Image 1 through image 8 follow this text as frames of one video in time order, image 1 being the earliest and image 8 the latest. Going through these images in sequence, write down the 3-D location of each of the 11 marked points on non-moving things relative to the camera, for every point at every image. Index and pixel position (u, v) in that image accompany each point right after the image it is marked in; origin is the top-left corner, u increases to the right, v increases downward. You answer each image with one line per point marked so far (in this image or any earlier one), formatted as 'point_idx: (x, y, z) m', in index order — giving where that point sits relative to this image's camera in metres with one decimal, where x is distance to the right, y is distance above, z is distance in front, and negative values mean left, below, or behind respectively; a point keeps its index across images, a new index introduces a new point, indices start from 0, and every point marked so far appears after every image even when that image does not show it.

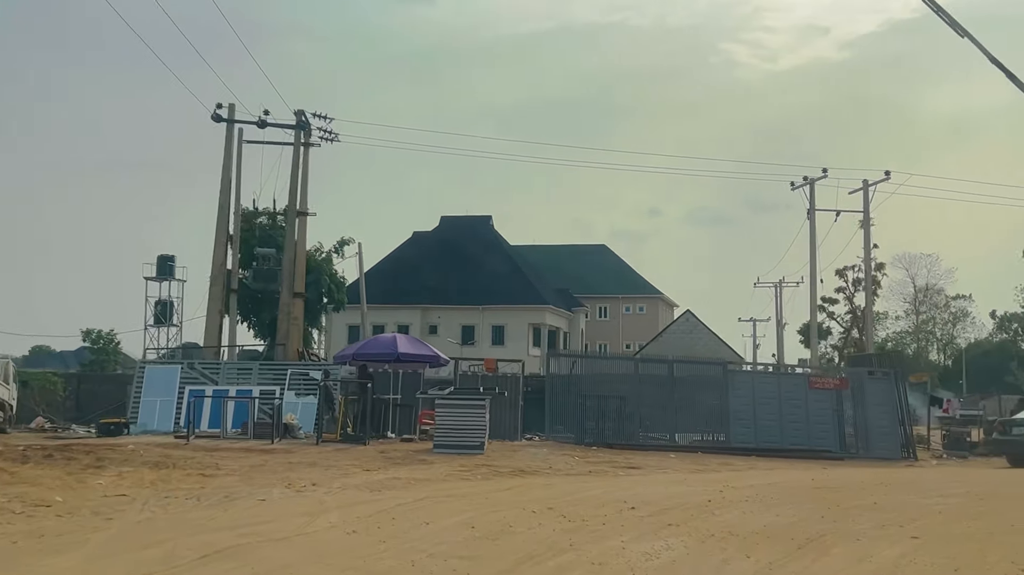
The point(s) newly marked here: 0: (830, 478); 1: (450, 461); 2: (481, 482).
0: (+5.6, -3.3, +17.2) m
1: (-1.2, -3.3, +18.5) m
2: (-0.5, -3.0, +14.9) m
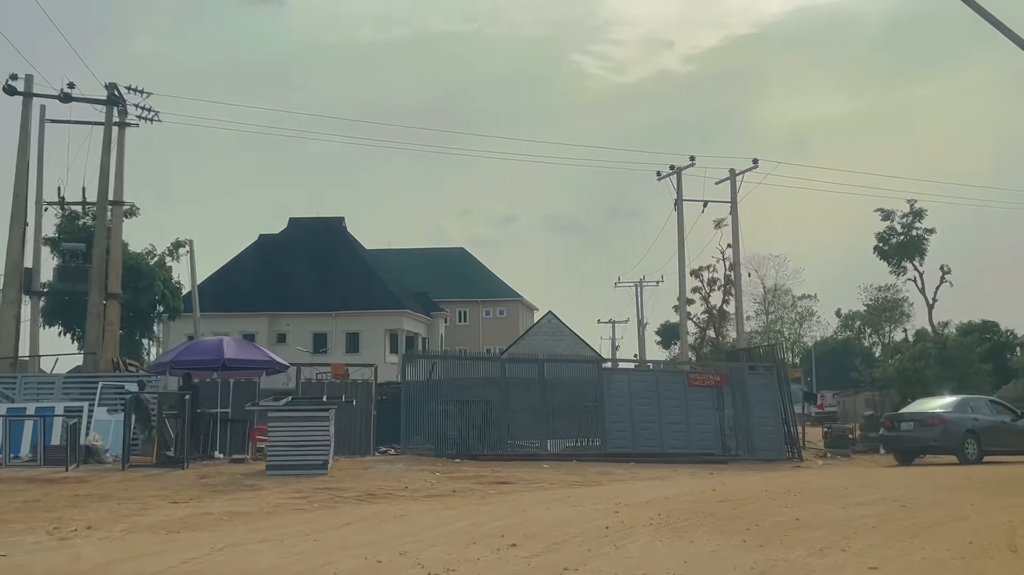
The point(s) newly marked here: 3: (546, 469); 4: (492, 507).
0: (+3.3, -3.0, +15.0) m
1: (-3.5, -3.1, +15.2) m
2: (-2.3, -2.7, +11.8) m
3: (+0.6, -3.4, +18.7) m
4: (-0.2, -2.6, +11.7) m
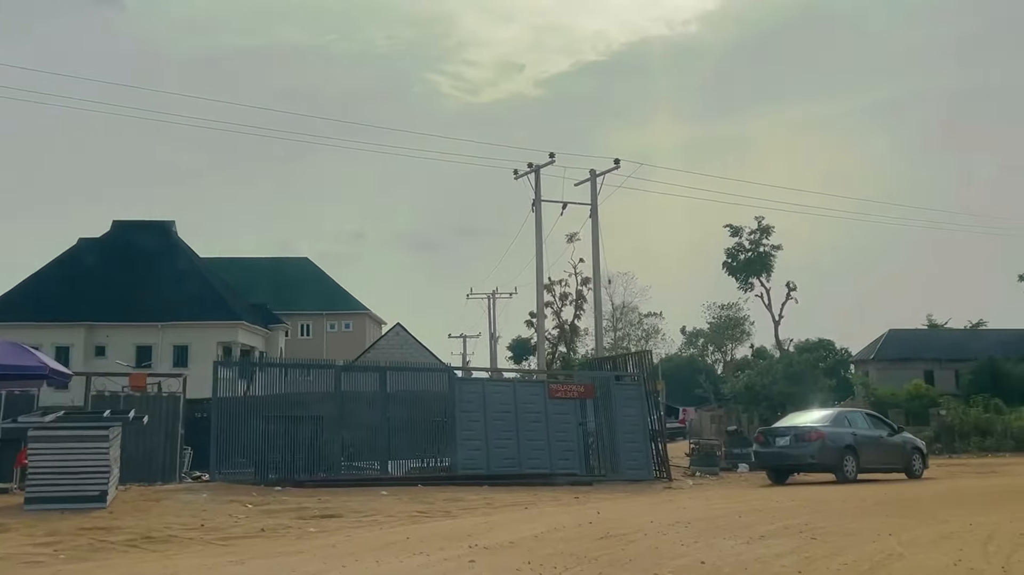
0: (+1.2, -2.9, +12.4) m
1: (-5.6, -2.8, +11.6) m
2: (-3.9, -2.4, +8.4) m
3: (-2.0, -3.3, +15.7) m
4: (-1.8, -2.4, +8.7) m
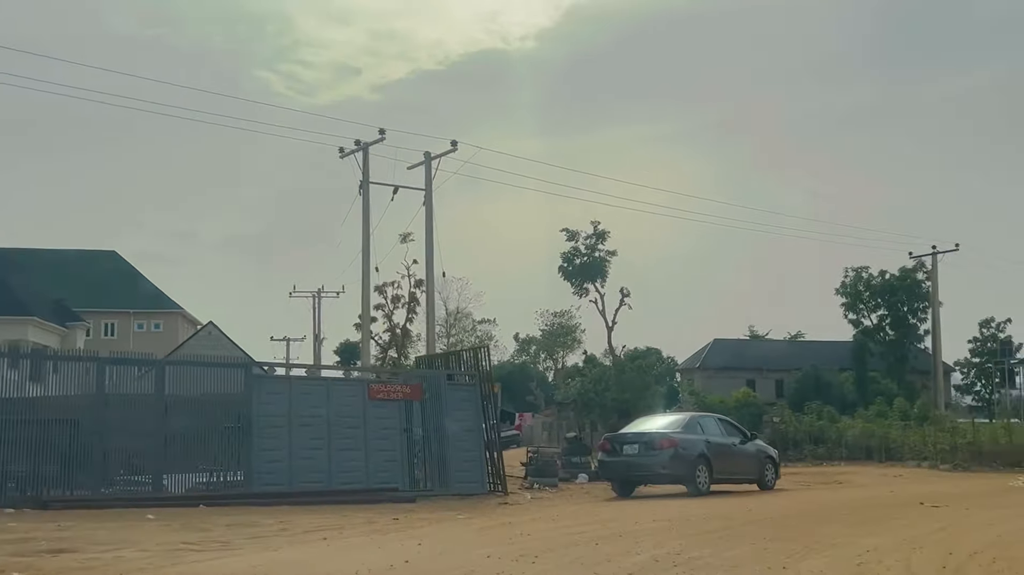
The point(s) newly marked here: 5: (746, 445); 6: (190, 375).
0: (-0.8, -2.5, +9.7) m
1: (-7.4, -2.3, +7.8) m
2: (-5.2, -2.0, +4.9) m
3: (-4.5, -2.9, +12.3) m
4: (-3.1, -1.9, +5.5) m
5: (+4.4, -3.0, +18.7) m
6: (-5.2, -1.4, +15.9) m
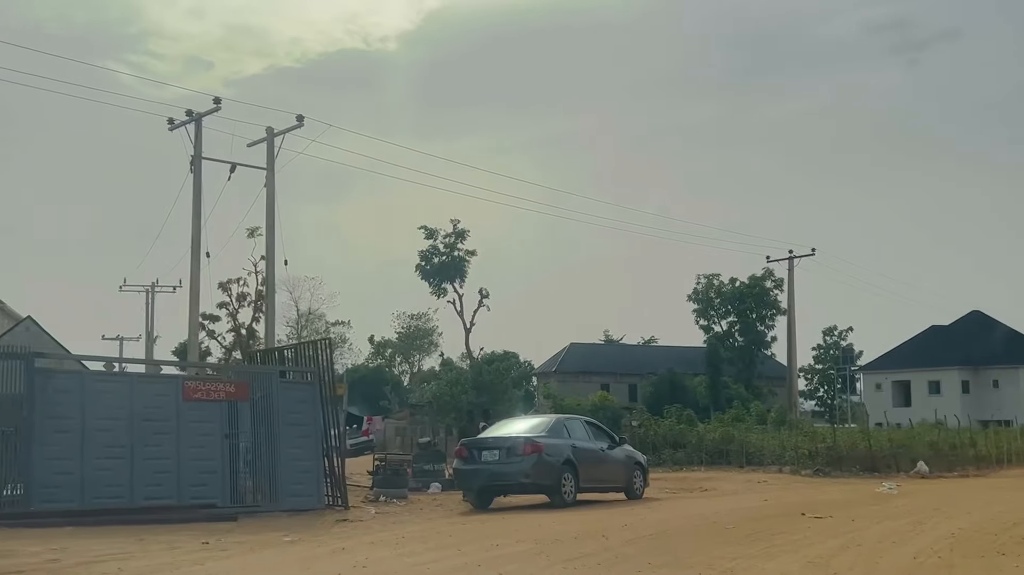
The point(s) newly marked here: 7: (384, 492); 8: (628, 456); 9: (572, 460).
0: (-2.1, -2.2, +7.4) m
1: (-8.3, -1.9, +4.6) m
2: (-5.7, -1.6, +2.0) m
3: (-6.2, -2.6, +9.5) m
4: (-3.8, -1.6, +2.9) m
5: (+1.8, -2.8, +17.1) m
6: (-7.3, -1.0, +12.9) m
7: (-2.3, -3.7, +18.1) m
8: (+2.0, -2.9, +17.2) m
9: (+1.0, -2.8, +15.9) m
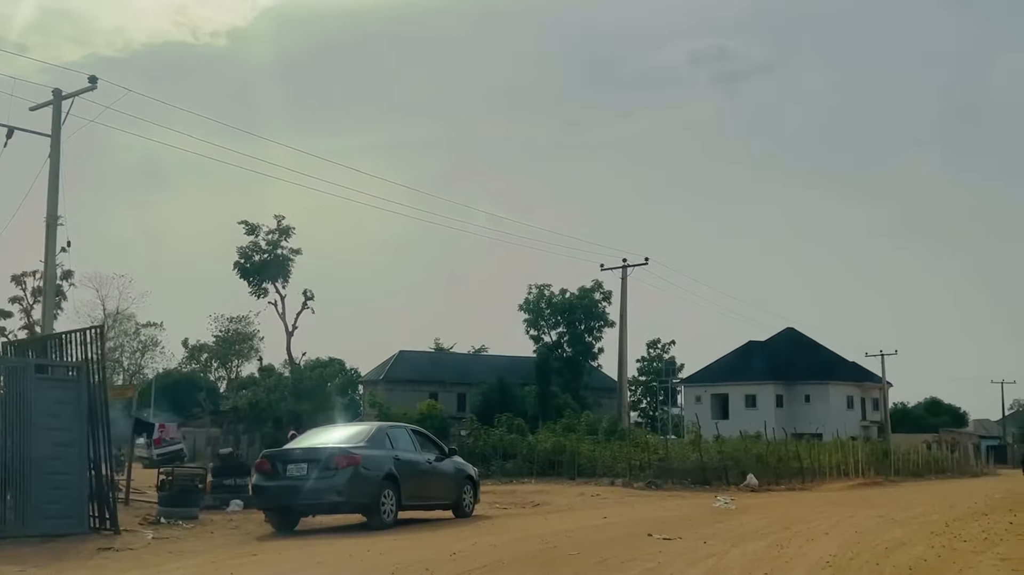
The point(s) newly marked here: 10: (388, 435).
0: (-3.2, -1.9, +4.9) m
1: (-8.8, -1.4, +1.1) m
2: (-5.8, -1.1, -0.9) m
3: (-7.6, -2.1, +6.3) m
4: (-4.1, -1.2, +0.3) m
5: (-1.1, -2.7, +15.2) m
6: (-9.2, -0.6, +9.5) m
7: (-5.3, -3.5, +15.5) m
8: (-0.9, -2.8, +15.3) m
9: (-1.7, -2.6, +13.9) m
10: (-1.8, -2.1, +14.3) m
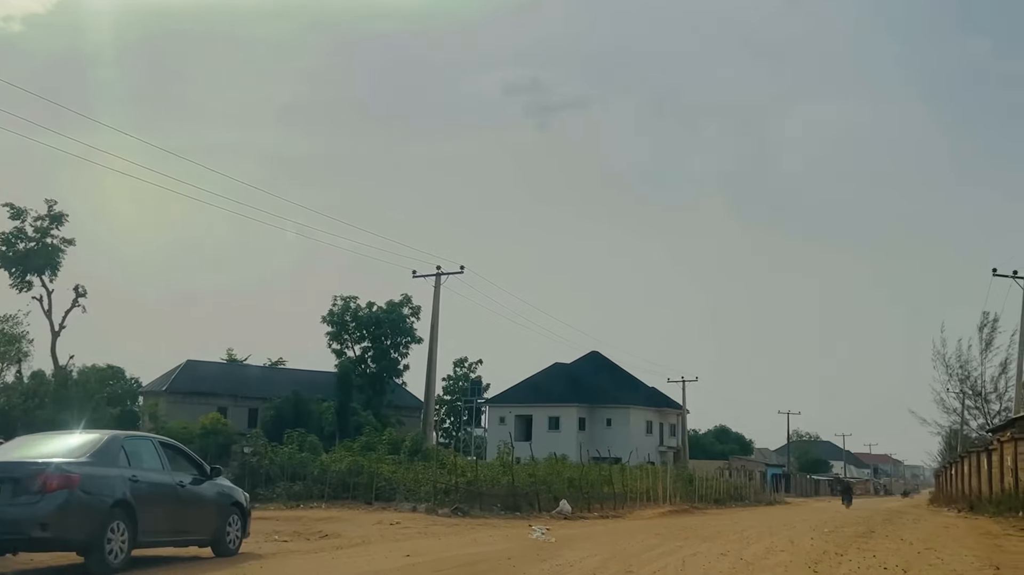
0: (-3.8, -1.3, +1.4) m
1: (-8.5, -0.4, -3.5) m
2: (-5.2, -0.2, -4.9) m
3: (-8.4, -1.3, +1.9) m
4: (-3.7, -0.4, -3.4) m
5: (-3.7, -2.4, +11.8) m
6: (-10.5, +0.3, +4.7) m
7: (-8.0, -2.9, +11.2) m
8: (-3.5, -2.5, +12.0) m
9: (-4.0, -2.3, +10.4) m
10: (-4.2, -1.8, +10.8) m
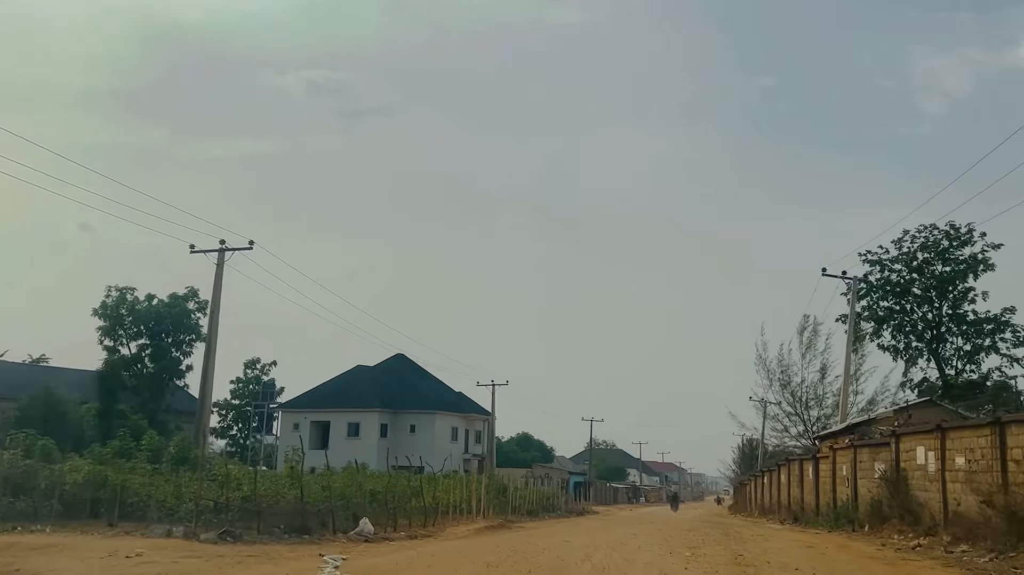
0: (-3.2, -0.4, -3.7) m
1: (-6.9, +0.7, -9.3) m
2: (-3.3, +0.7, -10.0) m
3: (-7.8, -0.3, -4.1) m
4: (-2.2, +0.5, -8.3) m
5: (-5.2, -1.5, +6.6) m
6: (-10.4, +1.4, -1.7) m
7: (-9.3, -1.9, +5.2) m
8: (-5.1, -1.7, +6.8) m
9: (-5.3, -1.4, +5.2) m
10: (-5.5, -0.9, +5.5) m
